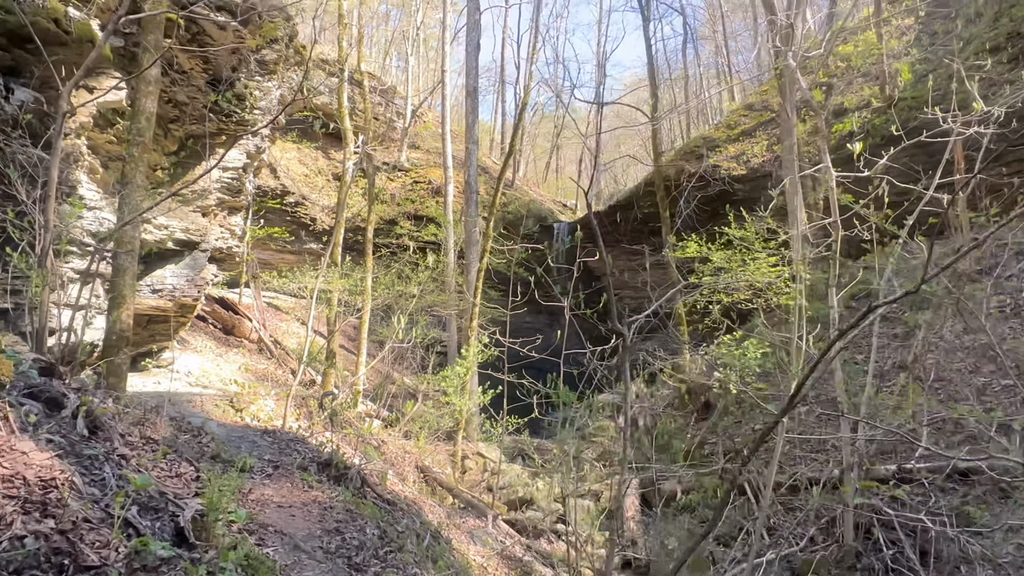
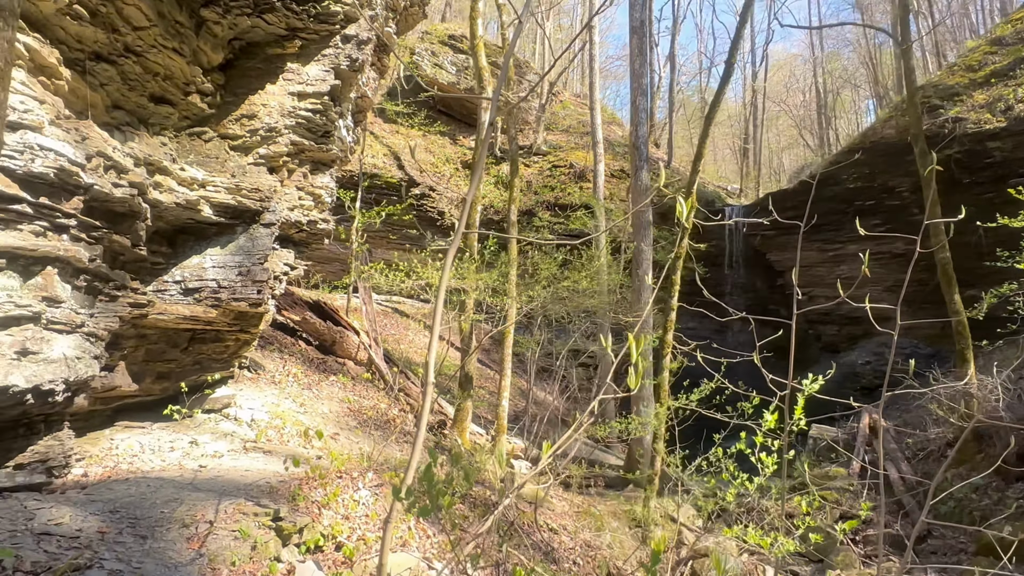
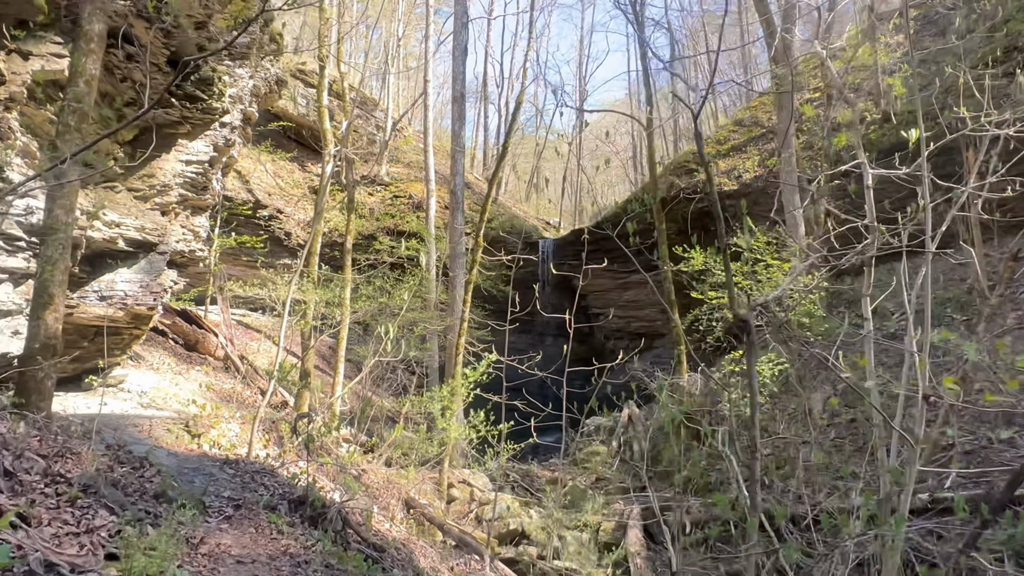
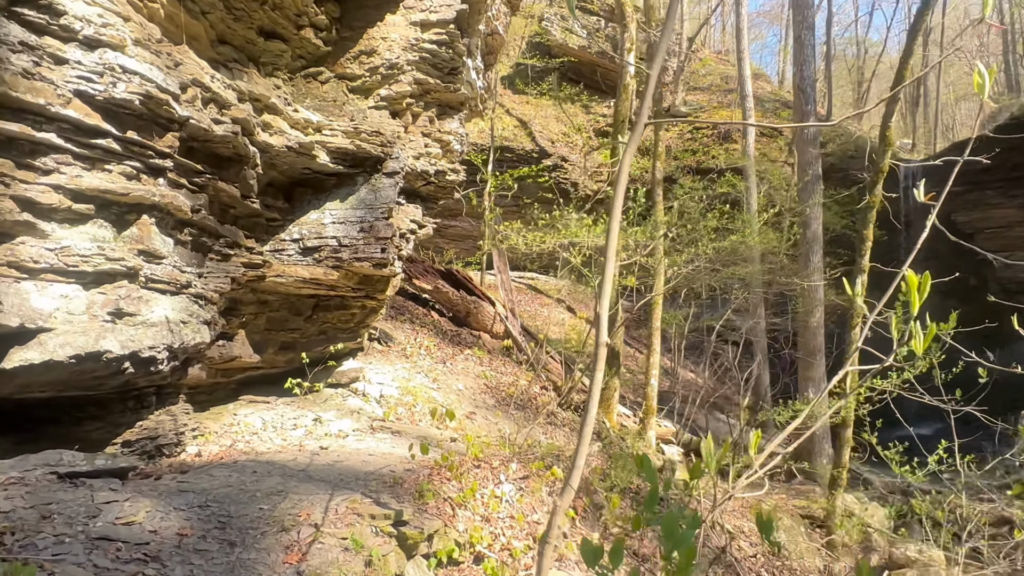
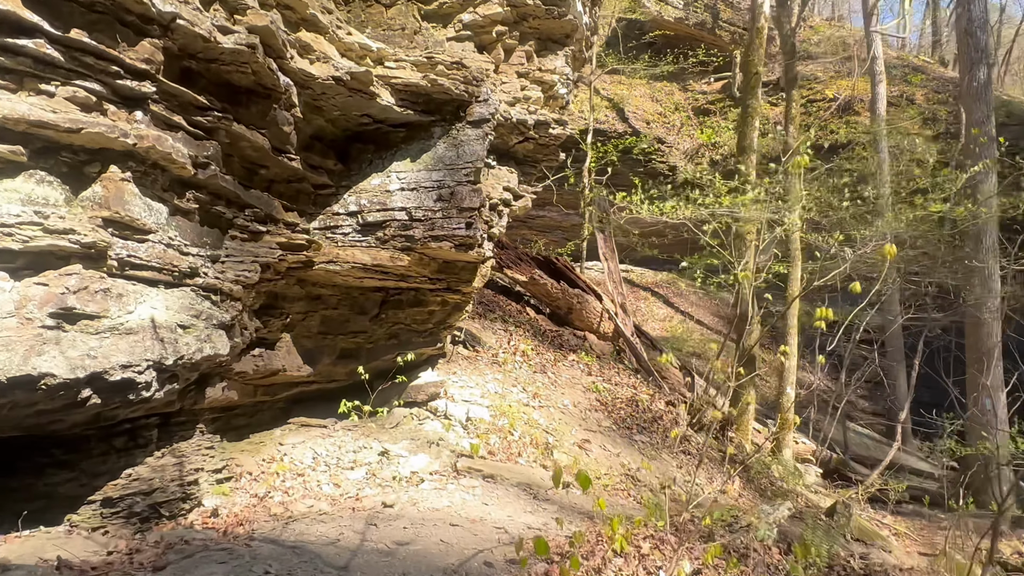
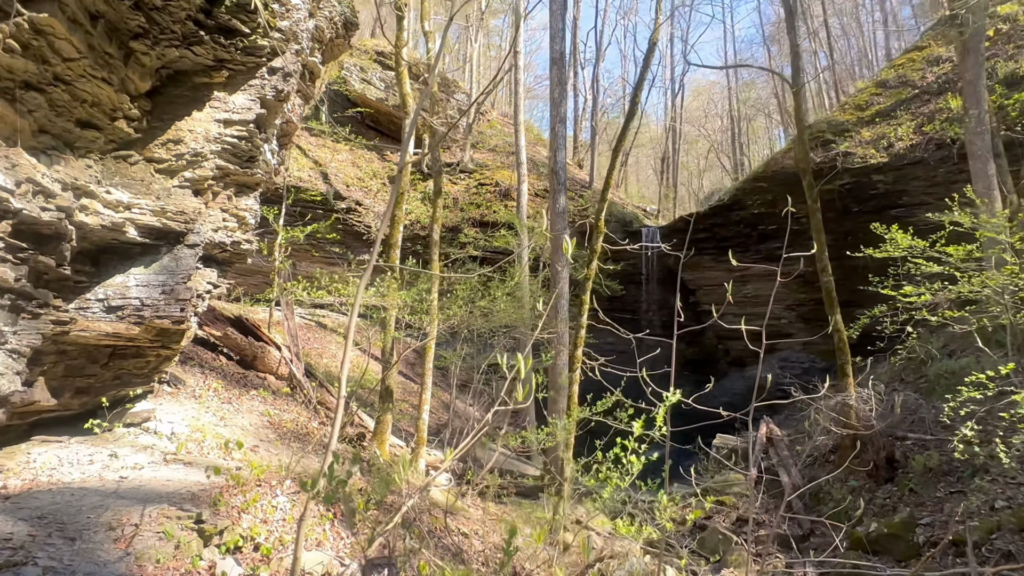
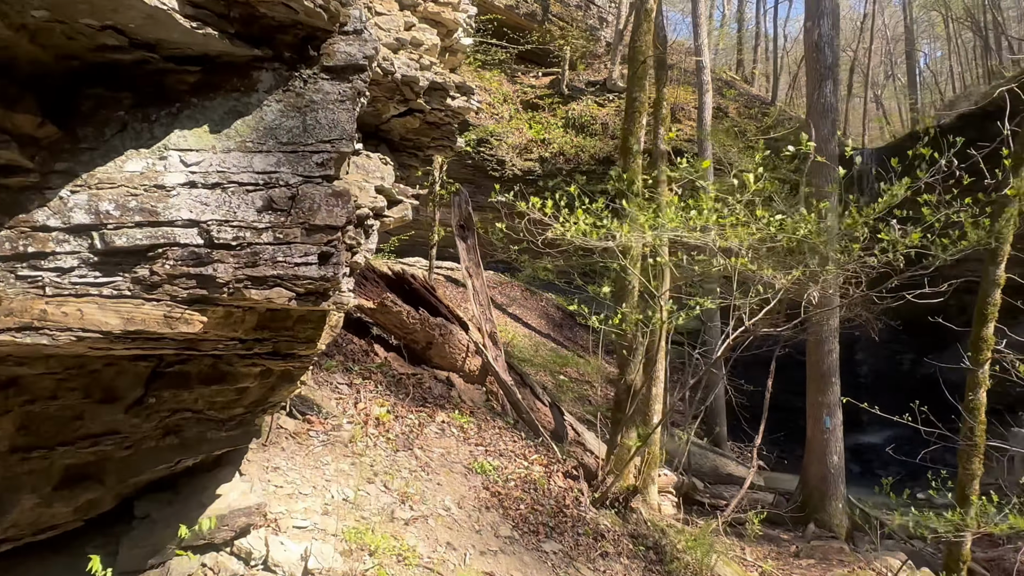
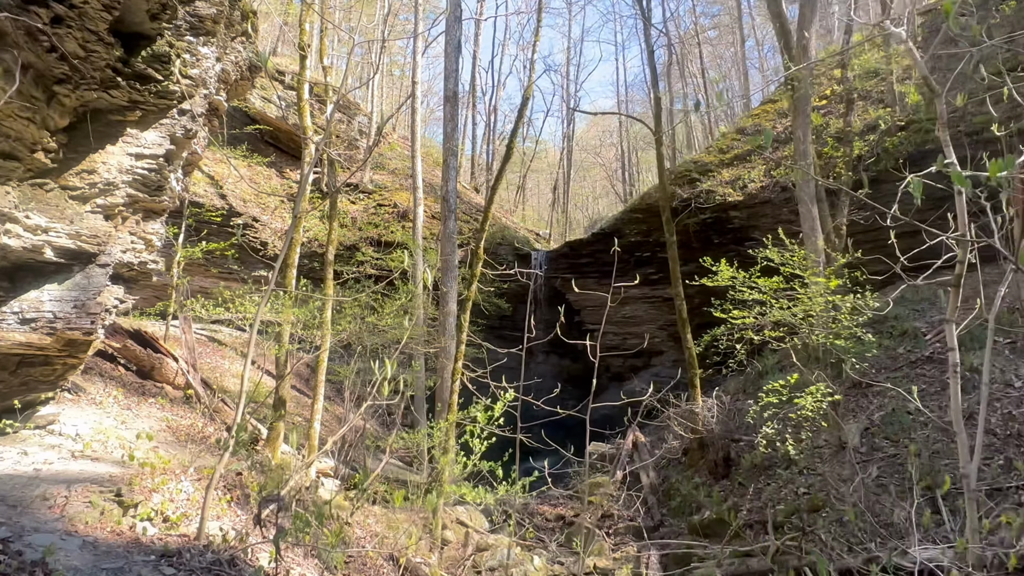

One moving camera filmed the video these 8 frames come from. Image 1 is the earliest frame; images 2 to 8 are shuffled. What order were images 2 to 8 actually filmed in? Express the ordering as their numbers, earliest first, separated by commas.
3, 8, 6, 2, 4, 5, 7
